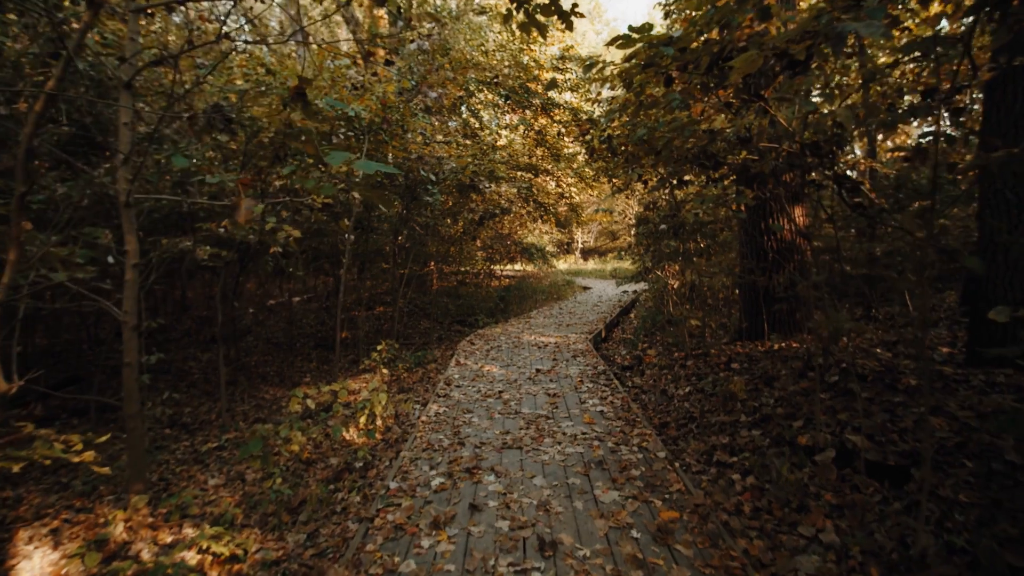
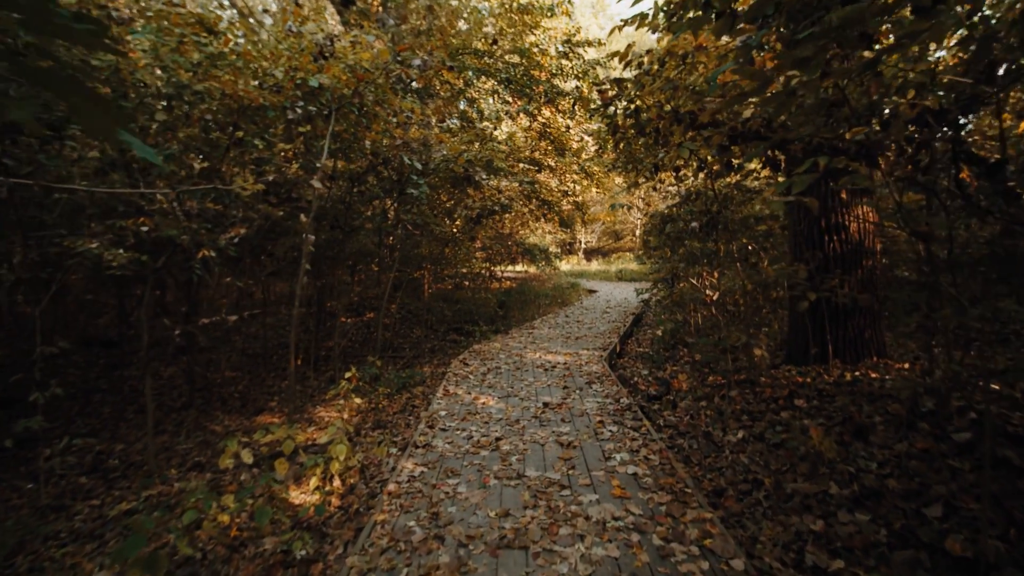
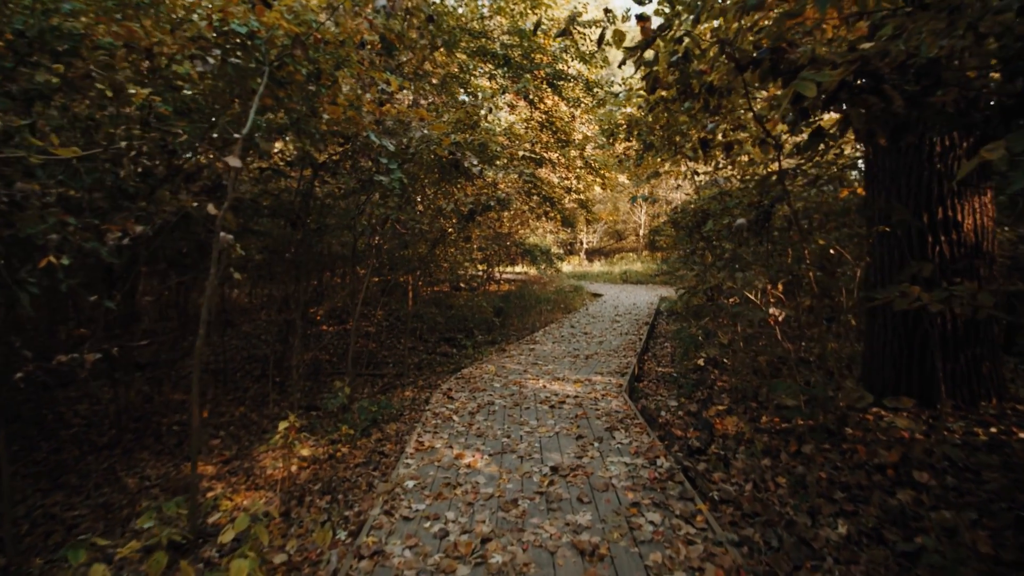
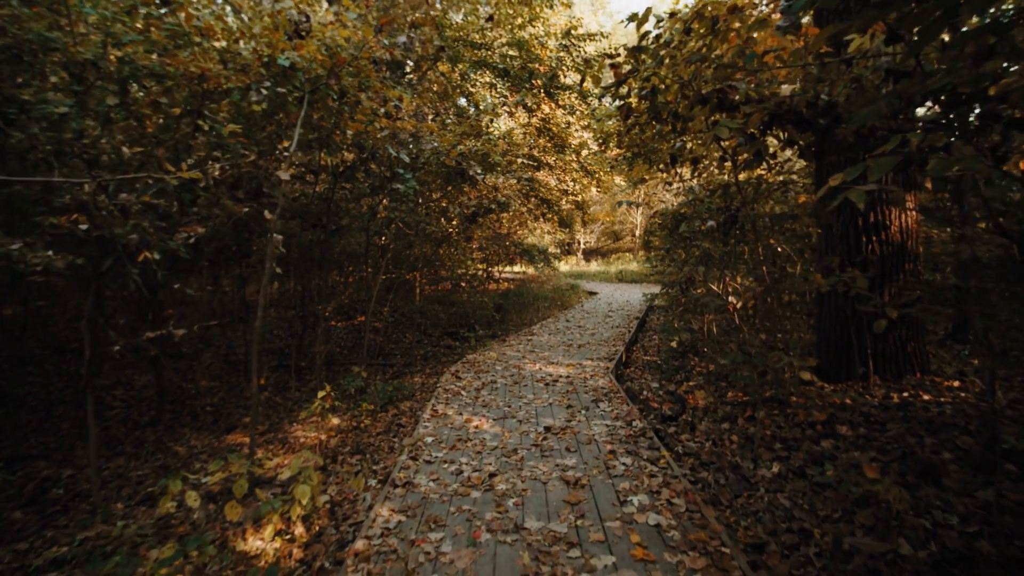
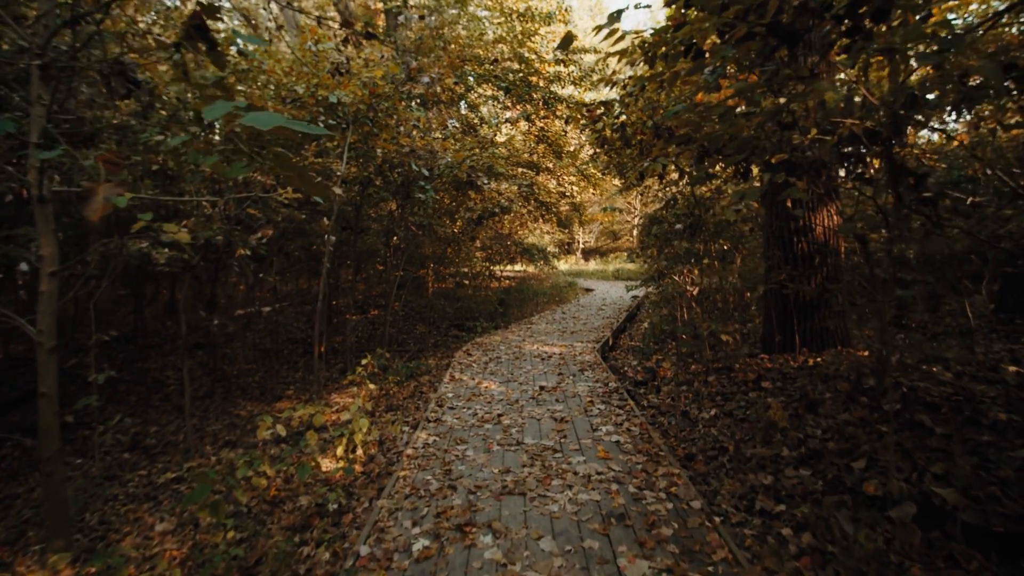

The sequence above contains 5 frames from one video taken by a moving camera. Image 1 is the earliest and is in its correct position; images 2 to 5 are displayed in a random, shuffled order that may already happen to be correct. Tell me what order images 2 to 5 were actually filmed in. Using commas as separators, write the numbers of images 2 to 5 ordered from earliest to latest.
5, 2, 4, 3
